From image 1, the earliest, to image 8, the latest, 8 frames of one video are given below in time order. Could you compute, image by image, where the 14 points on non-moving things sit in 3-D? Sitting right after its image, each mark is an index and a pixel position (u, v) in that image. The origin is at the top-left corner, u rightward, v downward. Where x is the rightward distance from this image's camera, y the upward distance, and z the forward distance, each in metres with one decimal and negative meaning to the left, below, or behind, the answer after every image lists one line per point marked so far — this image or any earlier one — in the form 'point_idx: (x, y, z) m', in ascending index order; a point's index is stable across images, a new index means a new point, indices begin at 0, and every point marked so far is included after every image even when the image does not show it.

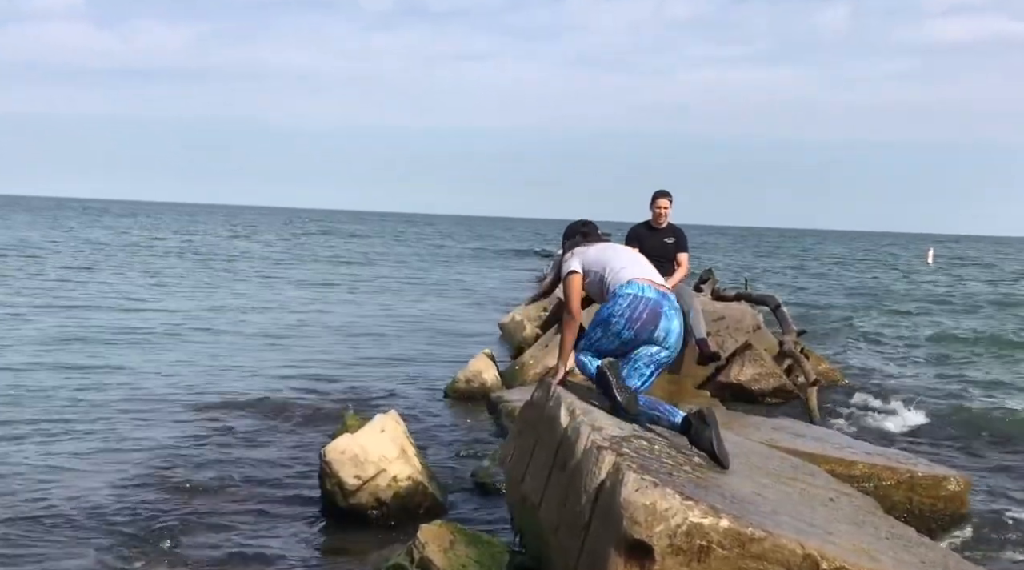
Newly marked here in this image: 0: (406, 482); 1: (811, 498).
0: (-0.8, -1.5, +10.7) m
1: (+2.3, -1.7, +10.8) m
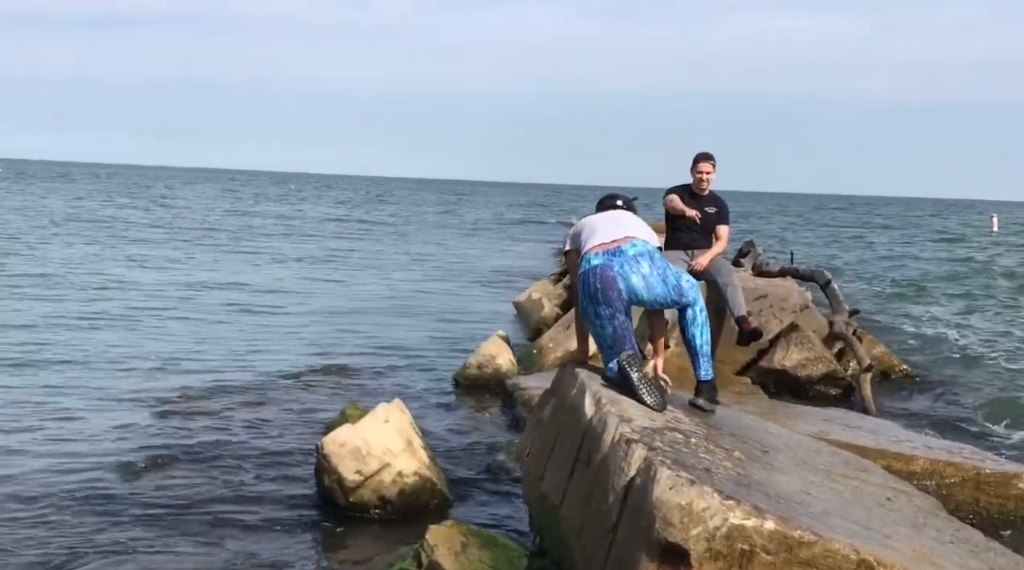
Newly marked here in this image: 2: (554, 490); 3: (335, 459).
0: (-0.7, -1.4, +9.6) m
1: (+2.5, -1.5, +9.6) m
2: (+0.3, -1.5, +9.8) m
3: (-1.2, -1.2, +9.4) m
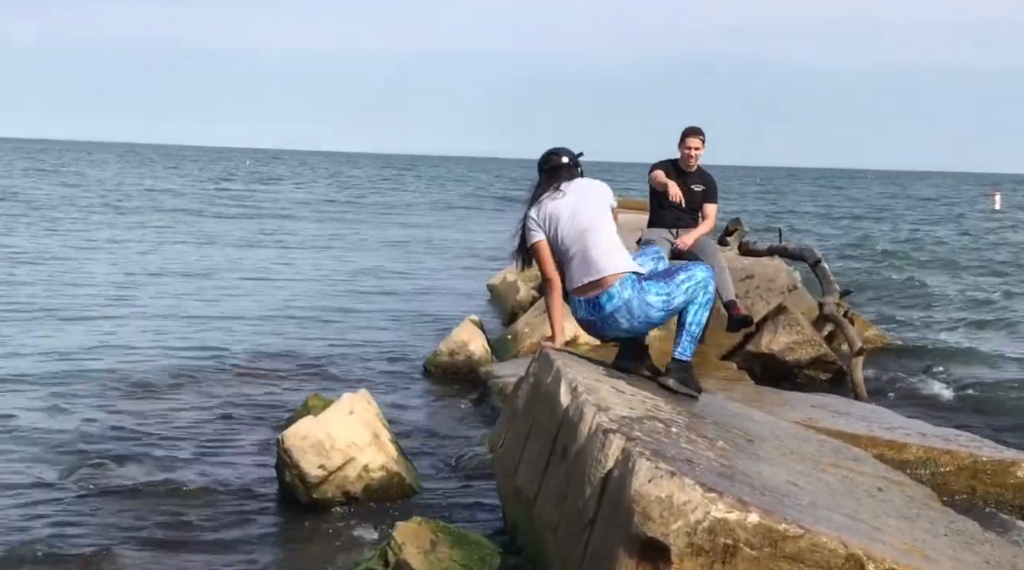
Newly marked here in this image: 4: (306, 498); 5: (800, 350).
0: (-0.9, -1.3, +9.2) m
1: (+2.3, -1.3, +9.2) m
2: (+0.1, -1.4, +9.3) m
3: (-1.4, -1.1, +9.0) m
4: (-1.4, -1.4, +9.1) m
5: (+2.9, -0.7, +13.8) m
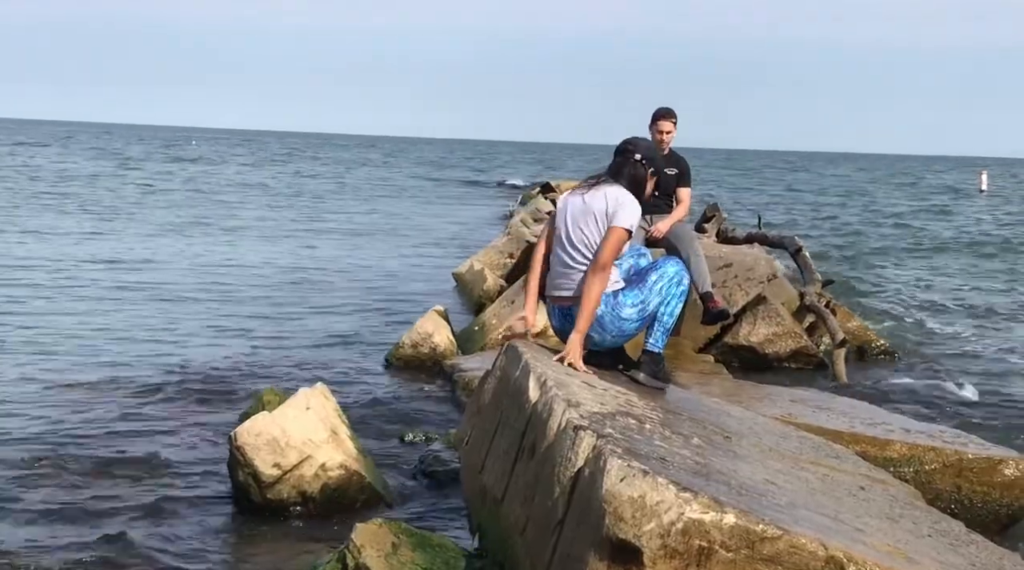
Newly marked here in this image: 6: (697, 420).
0: (-1.1, -1.2, +8.7) m
1: (+2.1, -1.3, +8.8) m
2: (-0.1, -1.3, +8.9) m
3: (-1.6, -1.0, +8.6) m
4: (-1.6, -1.3, +8.7) m
5: (+2.6, -0.6, +13.4) m
6: (+1.2, -0.9, +9.1) m
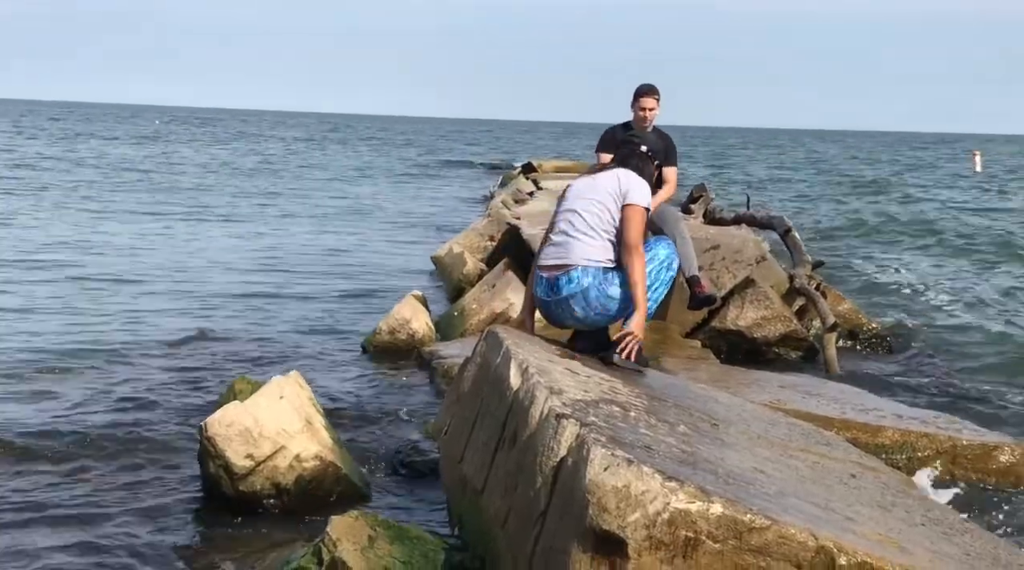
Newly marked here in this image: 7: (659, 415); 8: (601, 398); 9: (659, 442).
0: (-1.2, -1.1, +8.5) m
1: (+2.0, -1.2, +8.5) m
2: (-0.2, -1.2, +8.7) m
3: (-1.8, -1.0, +8.3) m
4: (-1.7, -1.3, +8.4) m
5: (+2.5, -0.4, +13.1) m
6: (+1.1, -0.8, +8.8) m
7: (+0.9, -0.8, +8.6) m
8: (+0.5, -0.7, +8.5) m
9: (+0.9, -0.9, +8.1) m
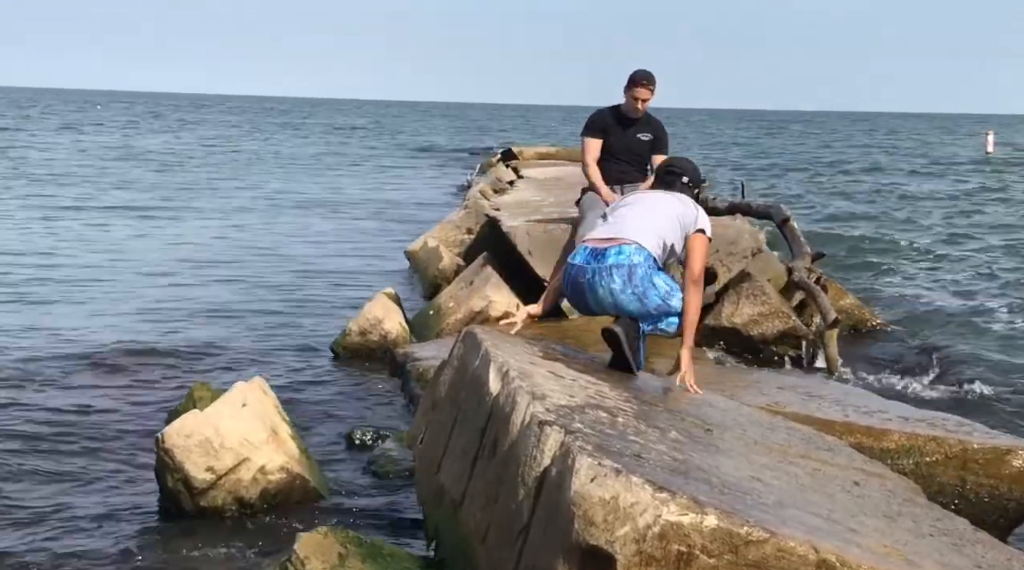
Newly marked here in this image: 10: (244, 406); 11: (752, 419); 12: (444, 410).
0: (-1.3, -1.1, +7.9) m
1: (+1.8, -1.1, +8.0) m
2: (-0.3, -1.2, +8.1) m
3: (-1.9, -1.0, +7.8) m
4: (-1.8, -1.3, +7.9) m
5: (+2.4, -0.3, +12.6) m
6: (+1.0, -0.8, +8.3) m
7: (+0.8, -0.8, +8.0) m
8: (+0.4, -0.7, +7.9) m
9: (+0.7, -0.9, +7.6) m
10: (-1.5, -0.7, +7.9) m
11: (+1.5, -0.8, +8.5) m
12: (-0.4, -0.8, +8.5) m
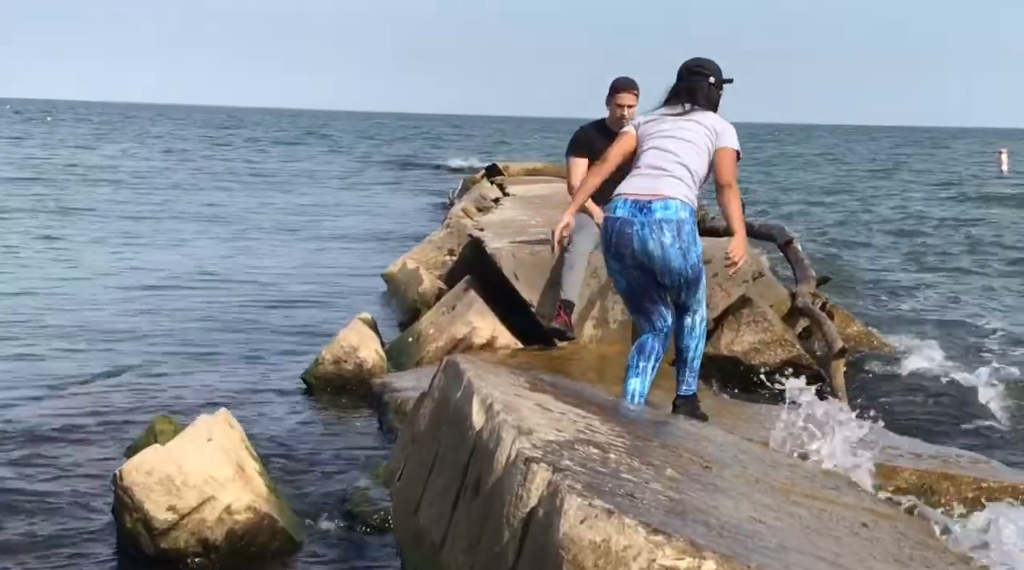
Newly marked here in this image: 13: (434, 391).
0: (-1.4, -1.2, +7.4) m
1: (+1.8, -1.3, +7.4) m
2: (-0.4, -1.3, +7.6) m
3: (-2.0, -1.1, +7.2) m
4: (-1.9, -1.4, +7.3) m
5: (+2.3, -0.5, +12.0) m
6: (+0.9, -0.9, +7.7) m
7: (+0.7, -0.9, +7.5) m
8: (+0.3, -0.8, +7.4) m
9: (+0.7, -1.1, +7.1) m
10: (-1.6, -0.8, +7.4) m
11: (+1.4, -1.0, +8.0) m
12: (-0.5, -0.9, +8.0) m
13: (-0.4, -0.6, +8.1) m
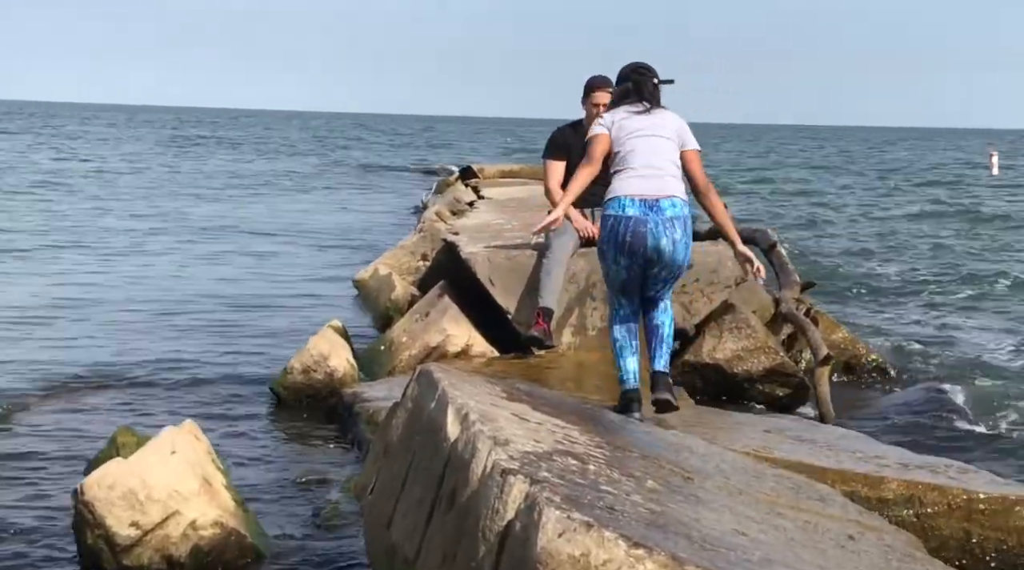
0: (-1.6, -1.3, +7.1) m
1: (+1.6, -1.3, +7.2) m
2: (-0.6, -1.4, +7.3) m
3: (-2.1, -1.1, +7.0) m
4: (-2.0, -1.4, +7.1) m
5: (+2.1, -0.5, +11.8) m
6: (+0.8, -0.9, +7.5) m
7: (+0.6, -1.0, +7.3) m
8: (+0.2, -0.9, +7.2) m
9: (+0.5, -1.1, +6.8) m
10: (-1.8, -0.9, +7.1) m
11: (+1.3, -1.0, +7.8) m
12: (-0.6, -0.9, +7.7) m
13: (-0.6, -0.6, +7.9) m
